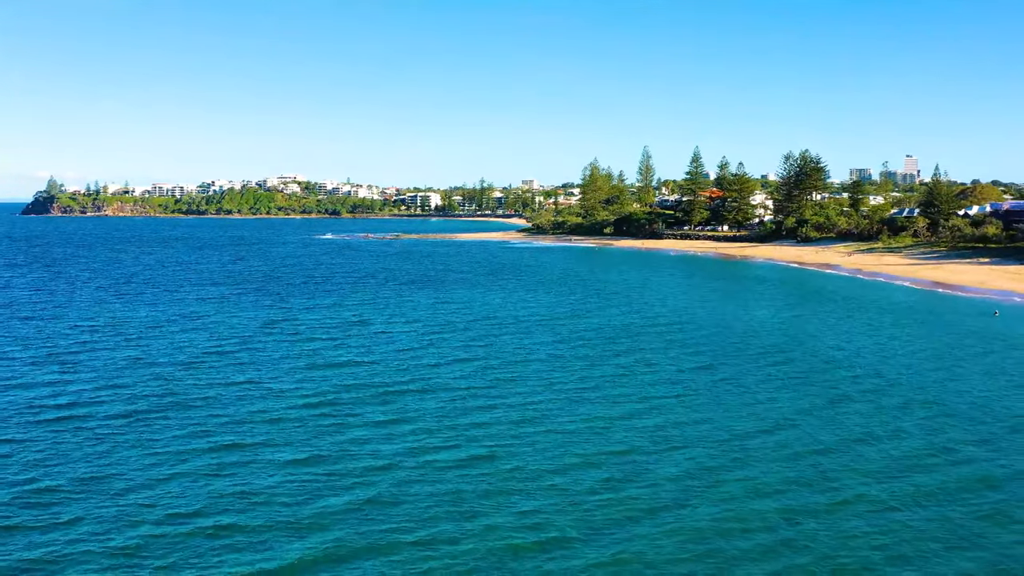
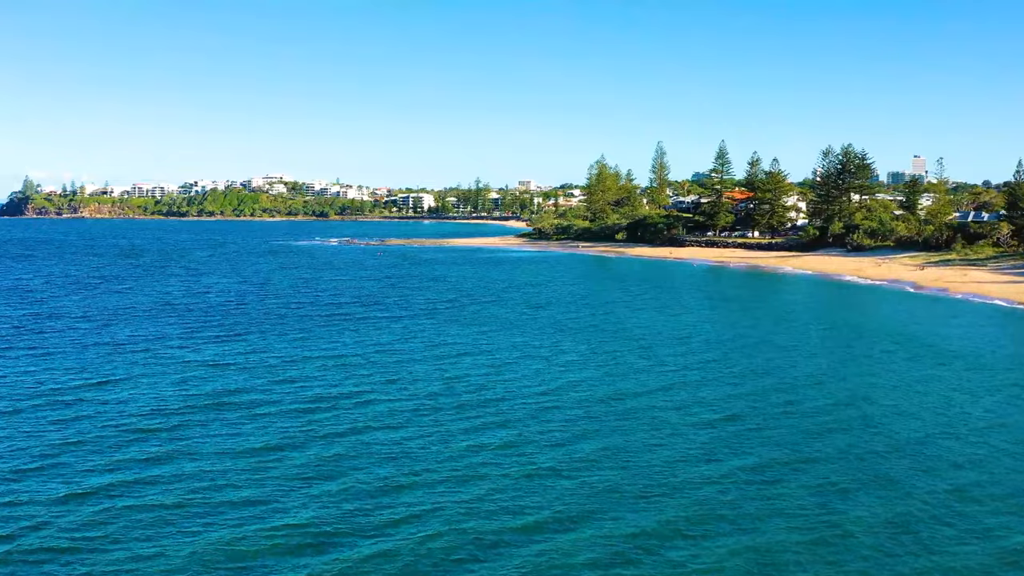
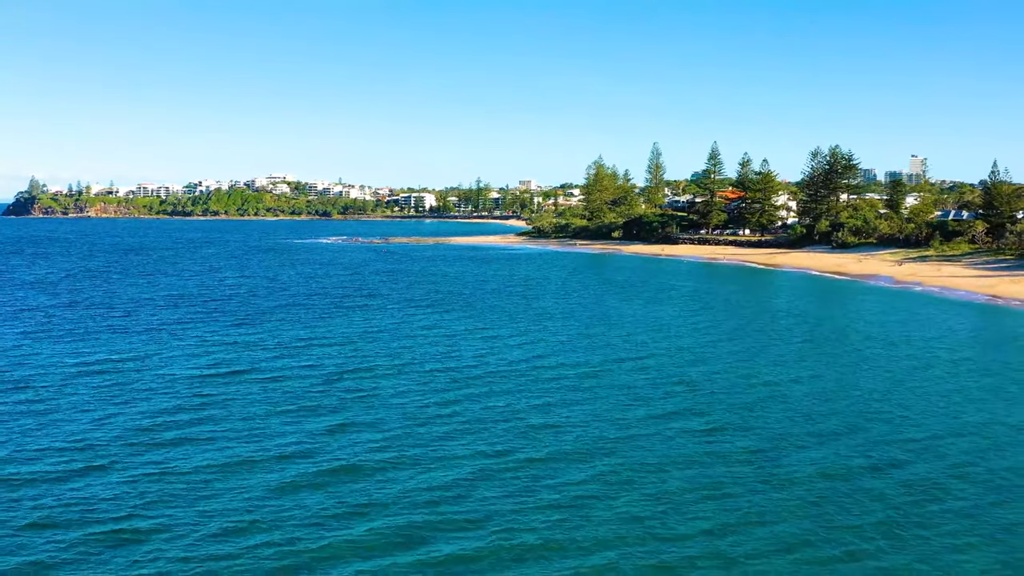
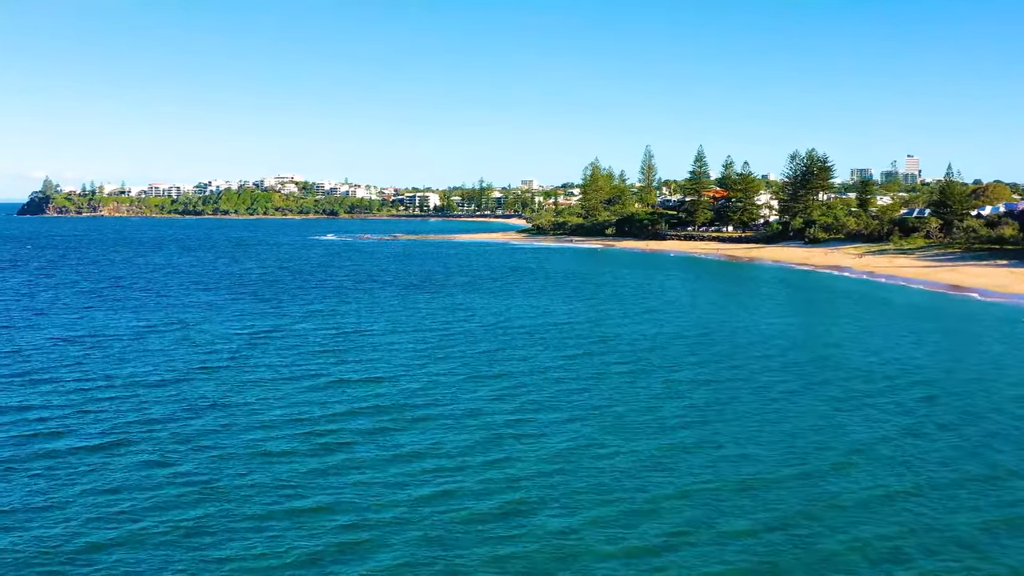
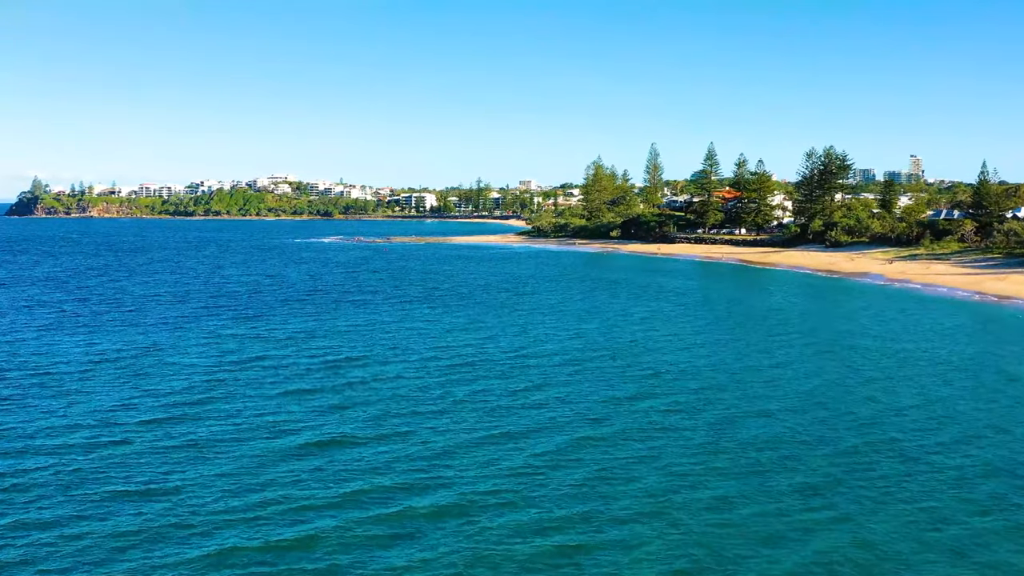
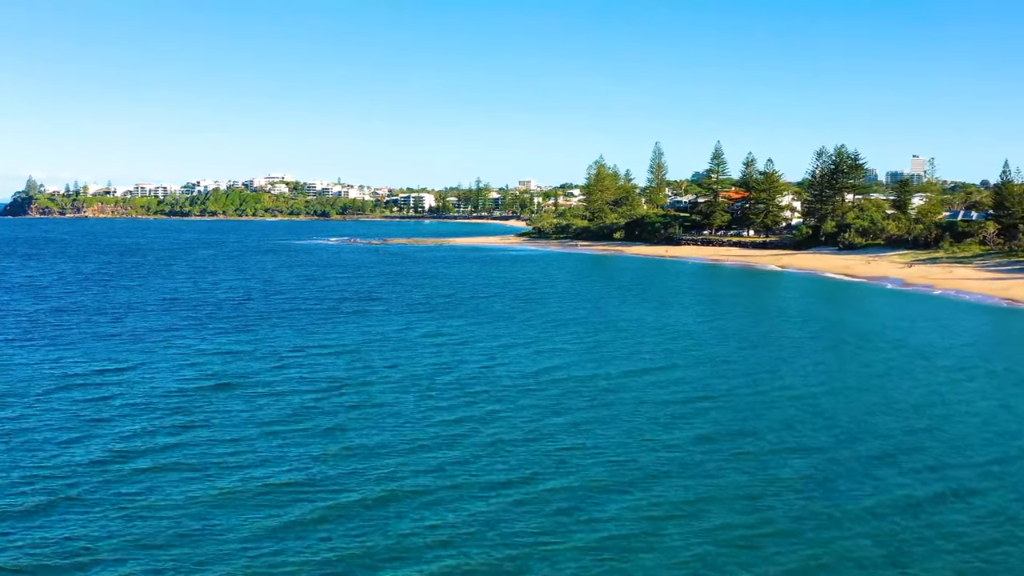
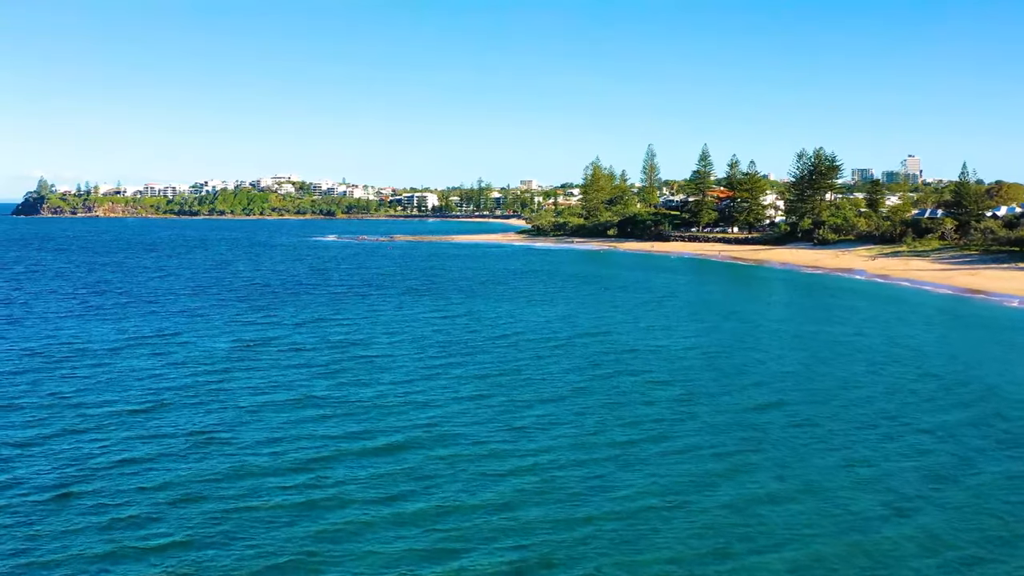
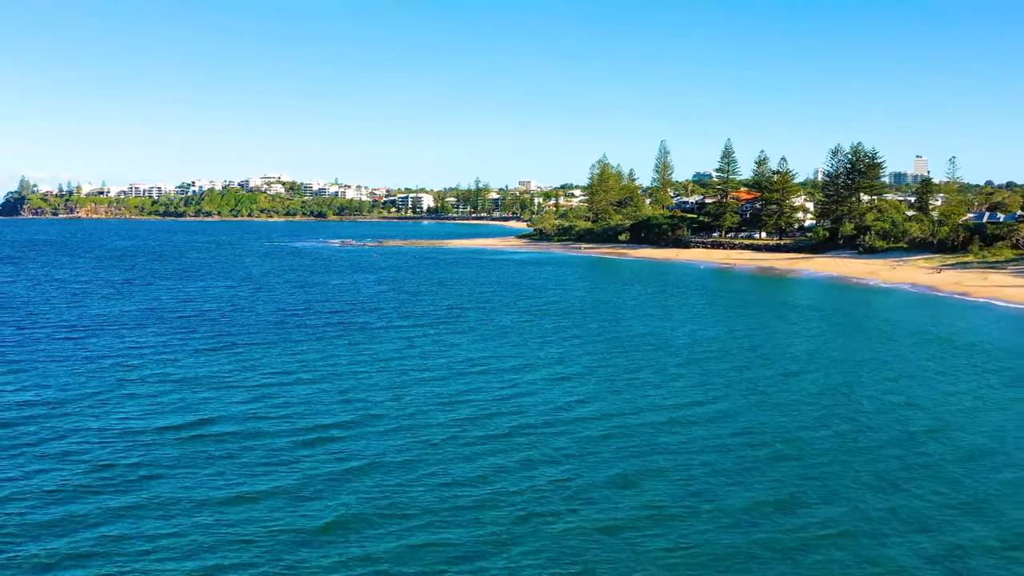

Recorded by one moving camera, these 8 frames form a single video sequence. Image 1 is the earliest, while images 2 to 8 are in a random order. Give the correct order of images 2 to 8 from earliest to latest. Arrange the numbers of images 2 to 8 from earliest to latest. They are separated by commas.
4, 7, 5, 3, 6, 2, 8
